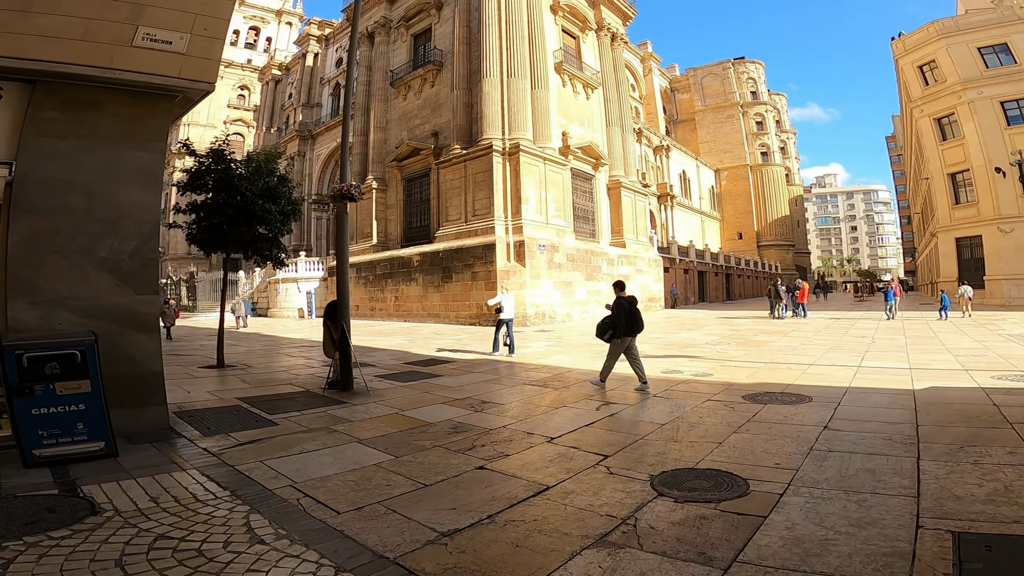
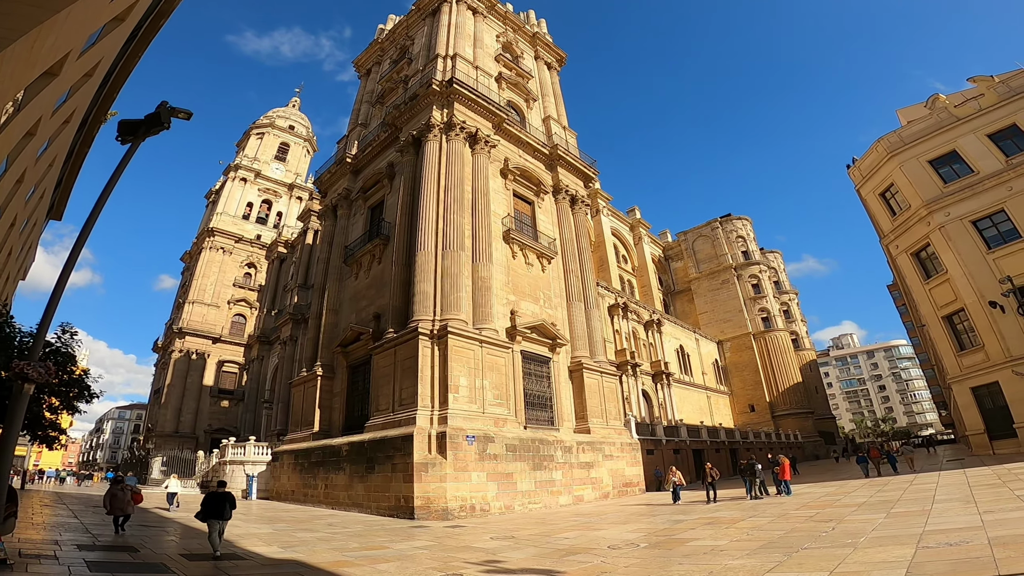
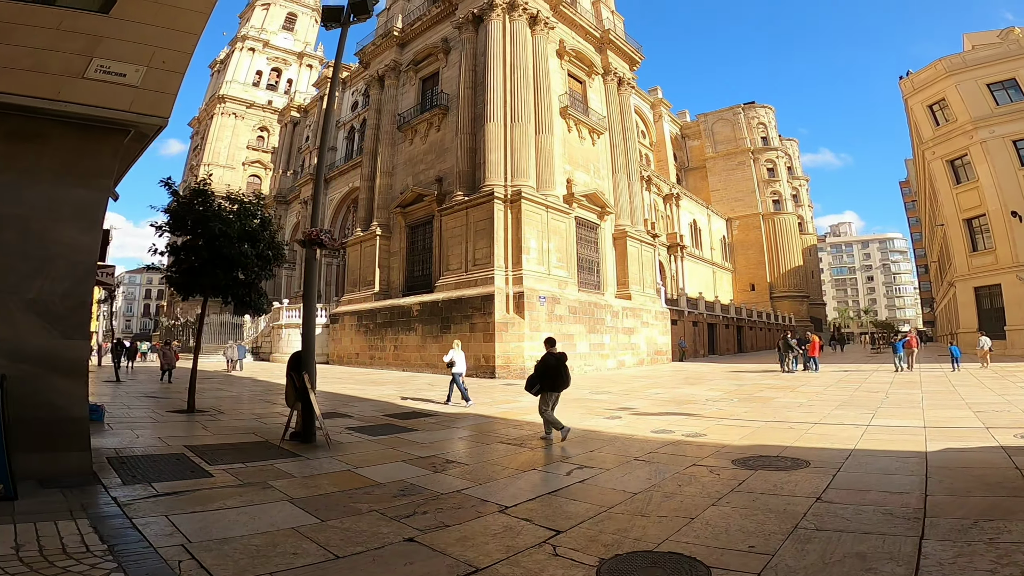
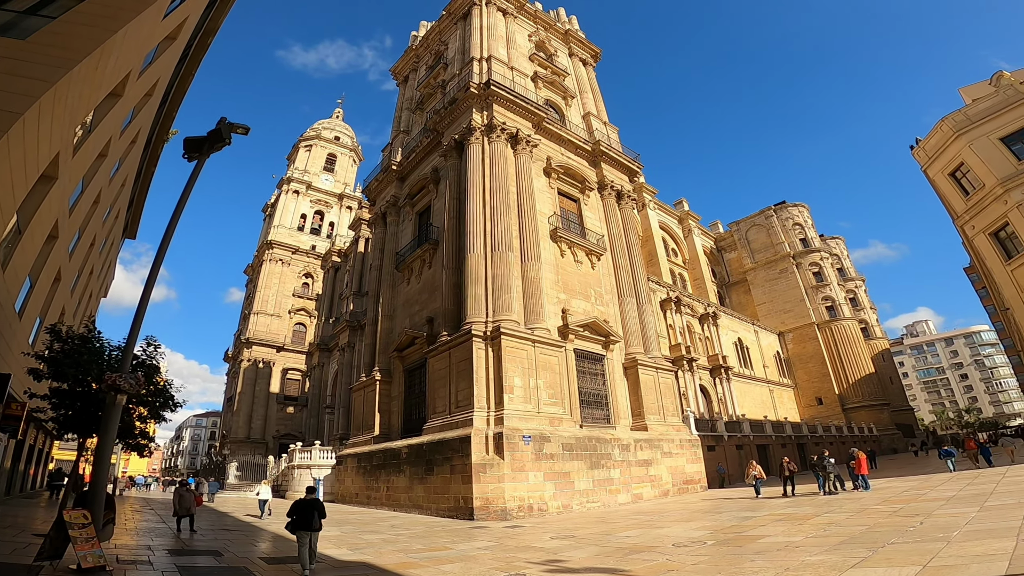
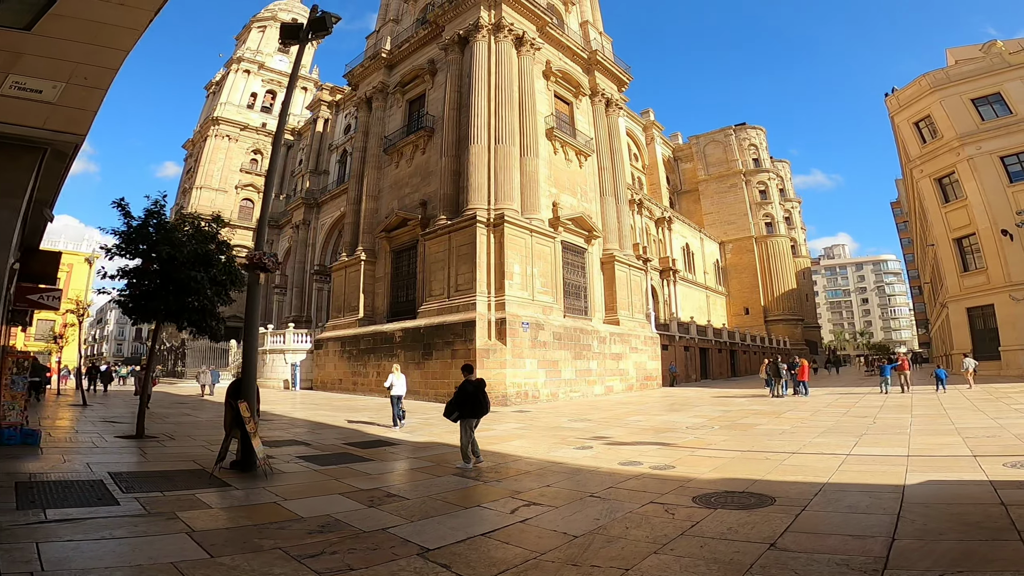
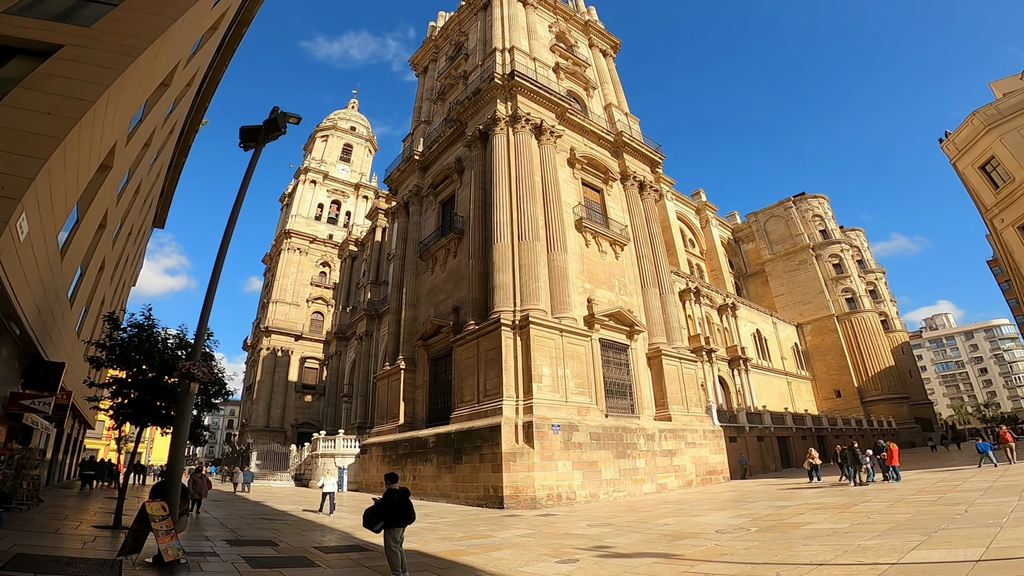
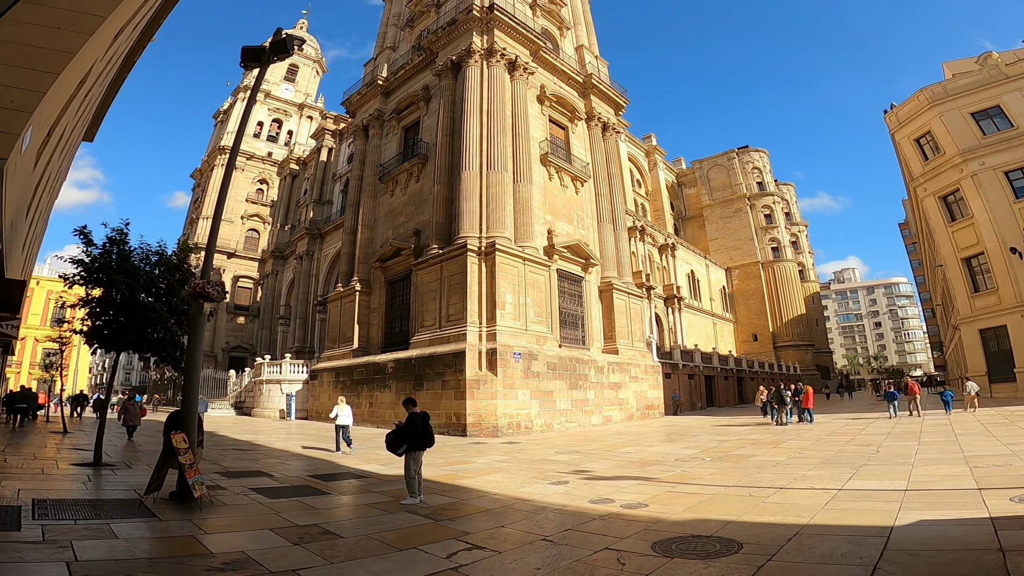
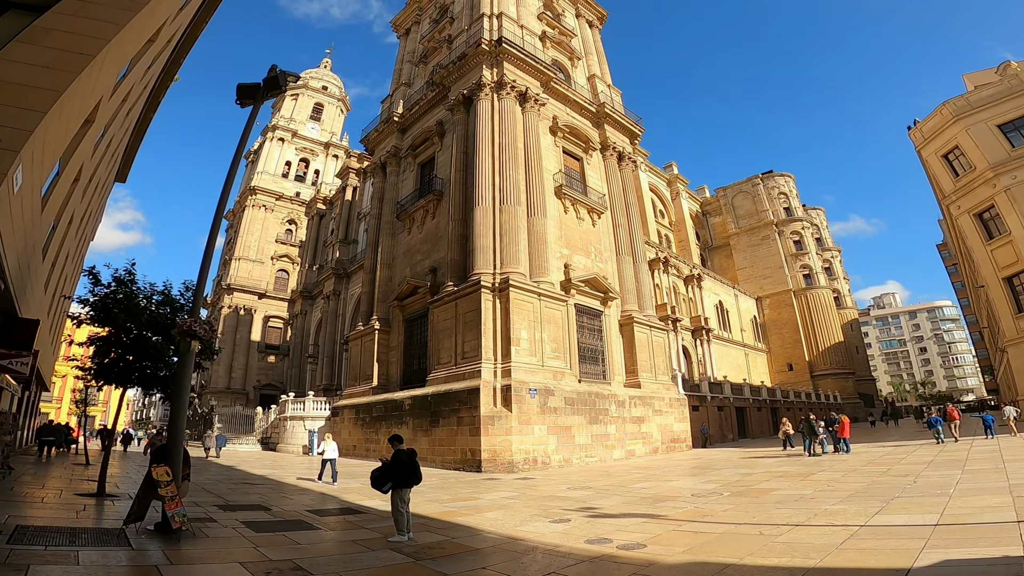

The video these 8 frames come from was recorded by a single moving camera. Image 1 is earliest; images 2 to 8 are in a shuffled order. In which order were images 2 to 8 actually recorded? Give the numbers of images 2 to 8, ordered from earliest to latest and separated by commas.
3, 5, 7, 8, 6, 4, 2
